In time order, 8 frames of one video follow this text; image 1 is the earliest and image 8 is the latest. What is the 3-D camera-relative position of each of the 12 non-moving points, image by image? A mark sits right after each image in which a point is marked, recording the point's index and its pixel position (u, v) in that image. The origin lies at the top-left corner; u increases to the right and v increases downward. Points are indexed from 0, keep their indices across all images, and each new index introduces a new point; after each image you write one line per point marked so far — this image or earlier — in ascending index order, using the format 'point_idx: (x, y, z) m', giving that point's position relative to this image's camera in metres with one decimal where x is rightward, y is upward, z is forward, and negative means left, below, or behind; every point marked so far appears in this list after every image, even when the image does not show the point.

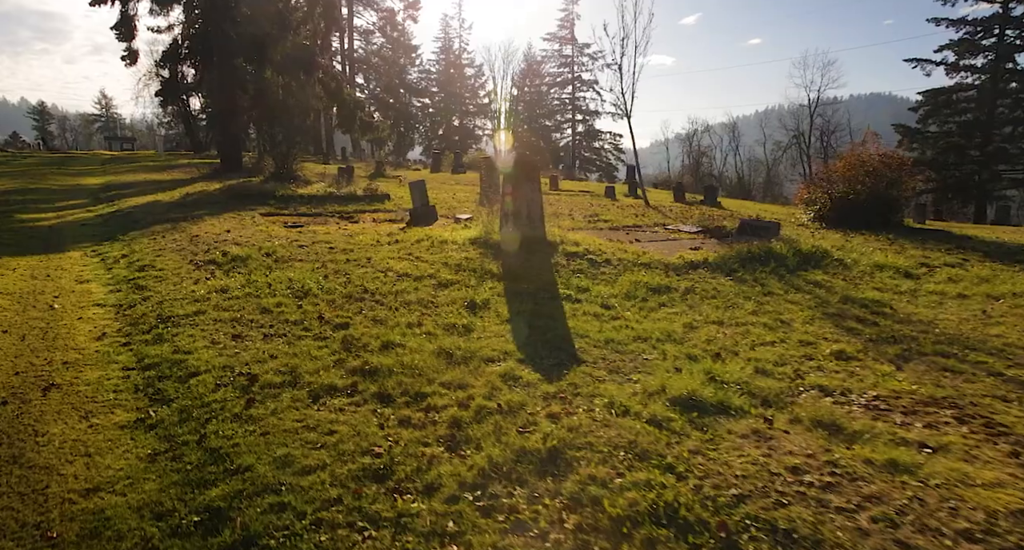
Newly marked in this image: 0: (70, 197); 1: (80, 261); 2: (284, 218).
0: (-12.3, +2.2, +16.7) m
1: (-6.3, +0.2, +8.7) m
2: (-5.1, +1.2, +13.5) m
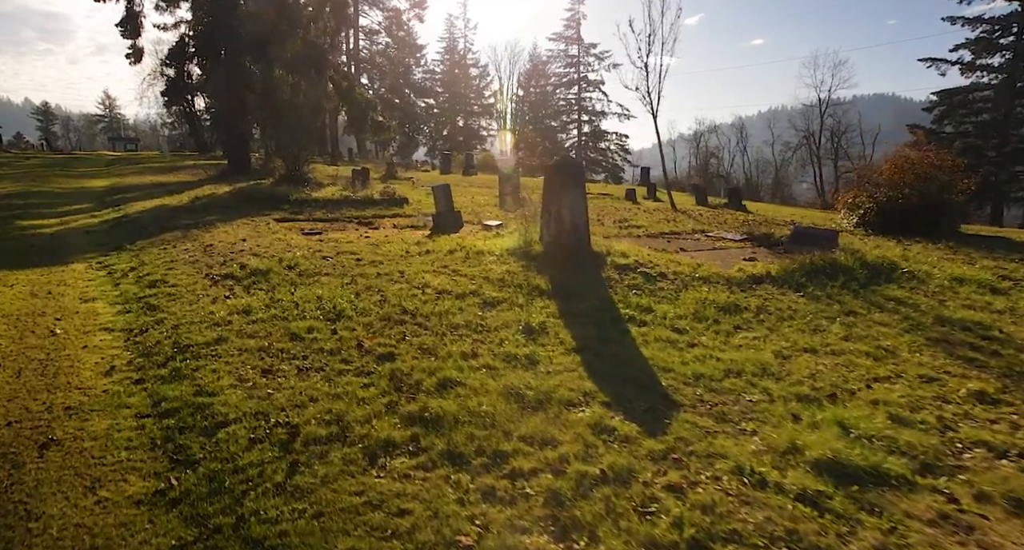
0: (-11.7, +2.0, +16.0) m
1: (-5.7, 0.0, +8.0) m
2: (-4.5, +1.0, +12.7) m
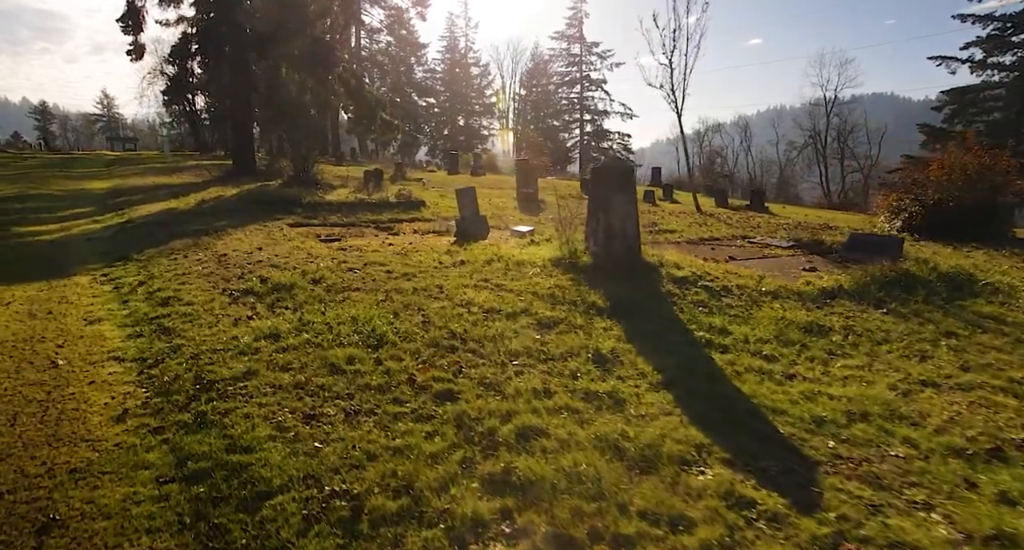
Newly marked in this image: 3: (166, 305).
0: (-11.1, +1.8, +15.2) m
1: (-5.1, -0.2, +7.2) m
2: (-3.9, +0.8, +12.0) m
3: (-3.8, -0.3, +6.5) m
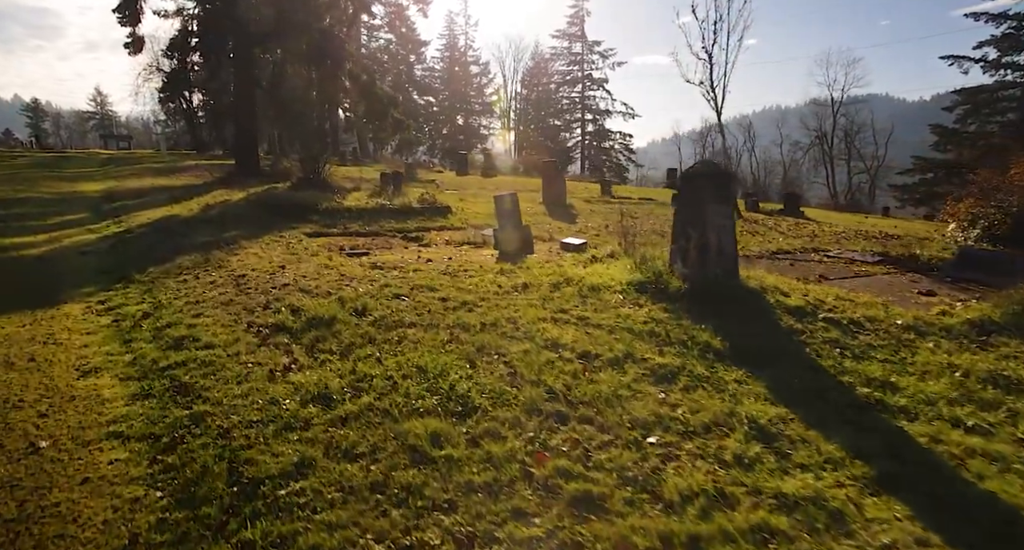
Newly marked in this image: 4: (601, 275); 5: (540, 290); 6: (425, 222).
0: (-10.3, +1.5, +13.8) m
1: (-4.2, -0.5, +5.9) m
2: (-3.0, +0.5, +10.6) m
3: (-2.9, -0.6, +5.2) m
4: (+1.1, 0.0, +7.7) m
5: (+0.3, -0.2, +7.1) m
6: (-2.0, +1.2, +13.3) m
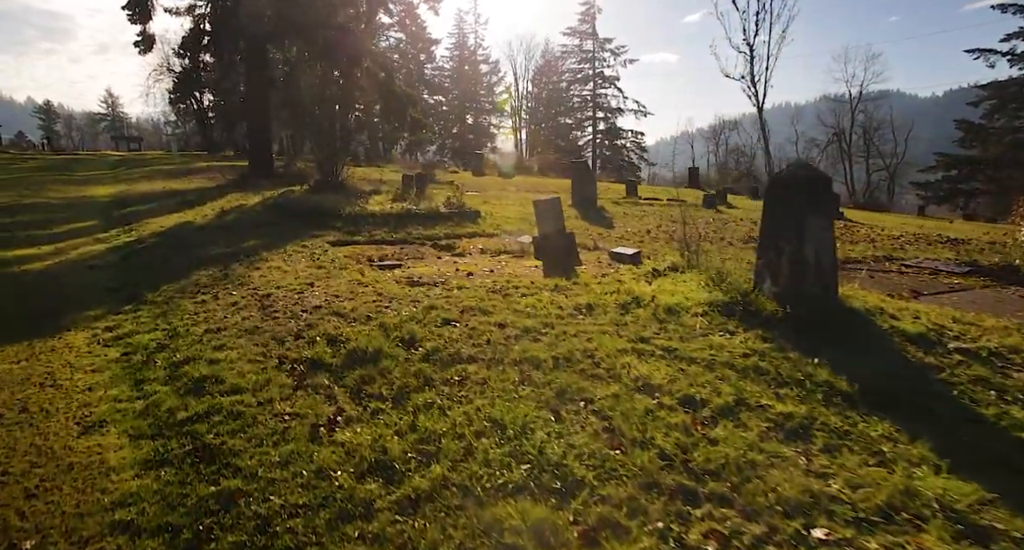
0: (-9.5, +1.3, +13.0) m
1: (-3.6, -0.7, +5.0) m
2: (-2.3, +0.3, +9.8) m
3: (-2.3, -0.9, +4.3) m
4: (+1.8, -0.2, +6.8) m
5: (+1.0, -0.4, +6.2) m
6: (-1.2, +1.0, +12.4) m
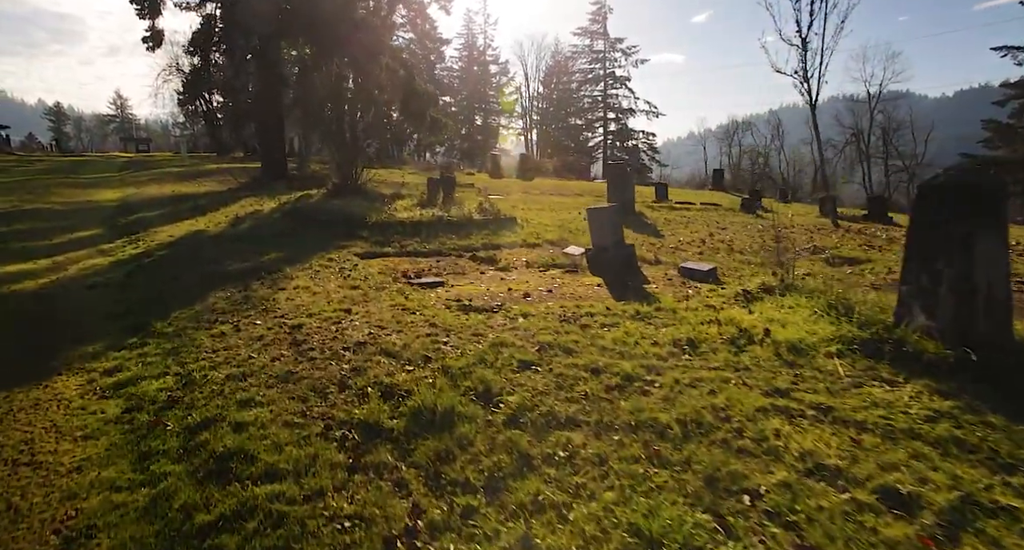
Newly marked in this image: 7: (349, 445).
0: (-8.7, +1.0, +12.0) m
1: (-2.8, -1.0, +3.9) m
2: (-1.5, +0.1, +8.6) m
3: (-1.5, -1.1, +3.2) m
4: (+2.6, -0.4, +5.6) m
5: (+1.7, -0.6, +5.0) m
6: (-0.4, +0.7, +11.2) m
7: (-1.0, -1.0, +3.6) m
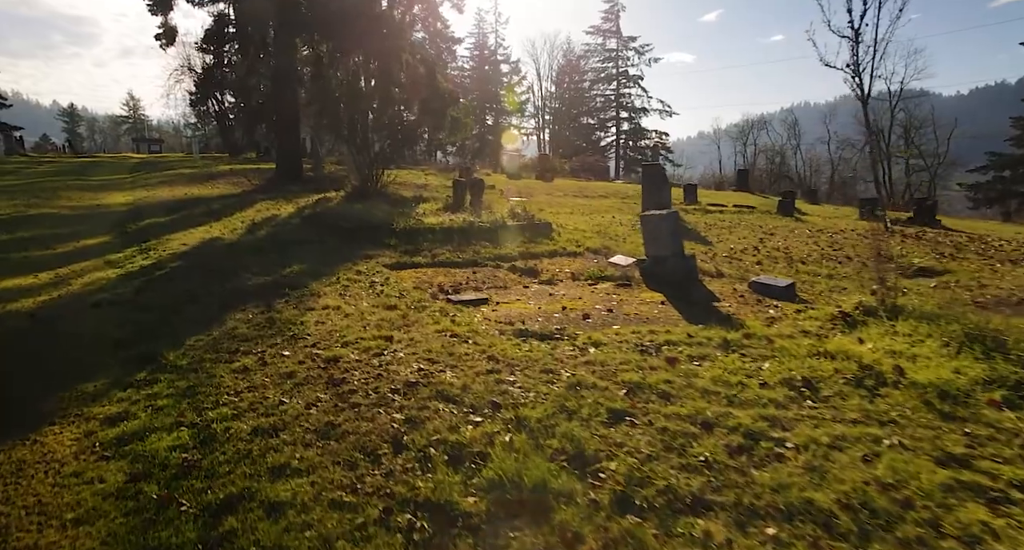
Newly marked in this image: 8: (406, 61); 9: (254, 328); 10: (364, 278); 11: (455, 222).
0: (-8.0, +0.8, +11.2) m
1: (-2.3, -1.2, +3.1) m
2: (-0.9, -0.1, +7.8) m
3: (-1.0, -1.3, +2.3) m
4: (+3.2, -0.6, +4.7) m
5: (+2.3, -0.8, +4.1) m
6: (+0.3, +0.5, +10.4) m
7: (-0.4, -1.2, +2.7) m
8: (-3.5, +7.0, +19.4) m
9: (-2.5, -0.5, +5.7) m
10: (-2.0, 0.0, +7.9) m
11: (-1.1, +1.0, +11.4) m
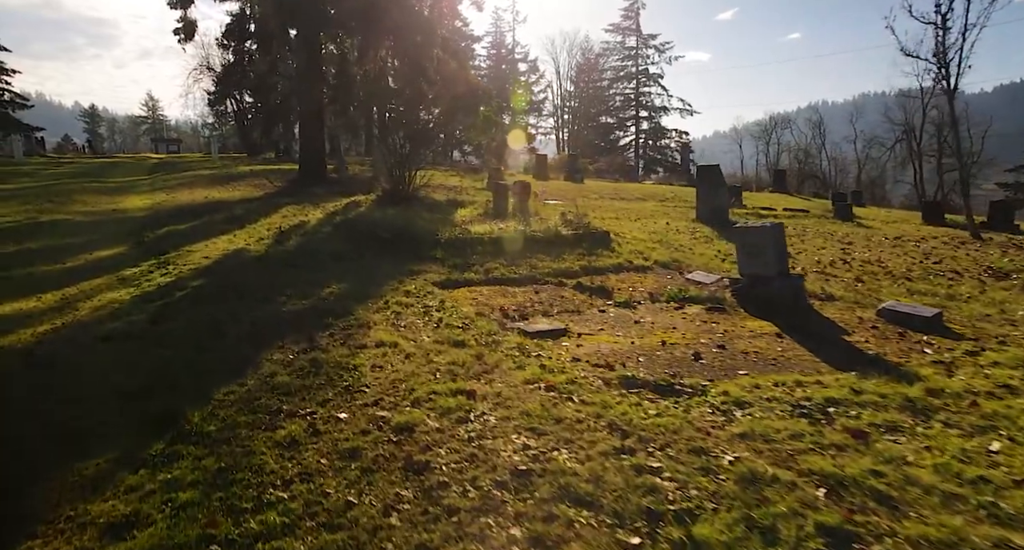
0: (-7.1, +0.6, +10.2) m
1: (-1.5, -1.4, +1.9) m
2: (0.0, -0.4, +6.6) m
3: (-0.2, -1.6, +1.2) m
4: (+4.0, -0.9, +3.4) m
5: (+3.1, -1.1, +2.8) m
6: (+1.2, +0.2, +9.2) m
7: (+0.3, -1.5, +1.6) m
8: (-2.3, +6.7, +18.3) m
9: (-1.7, -0.7, +4.5) m
10: (-1.1, -0.2, +6.8) m
11: (-0.1, +0.7, +10.2) m
